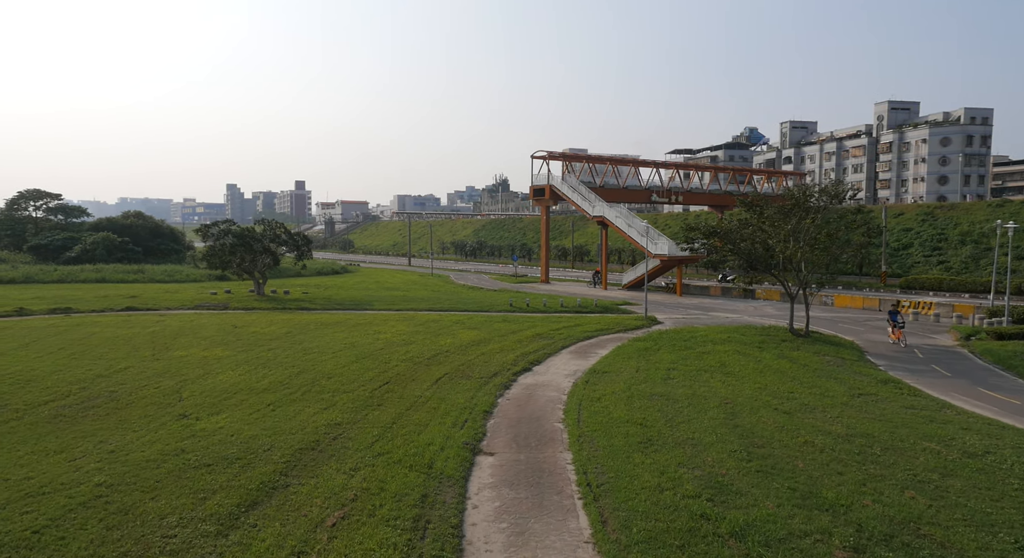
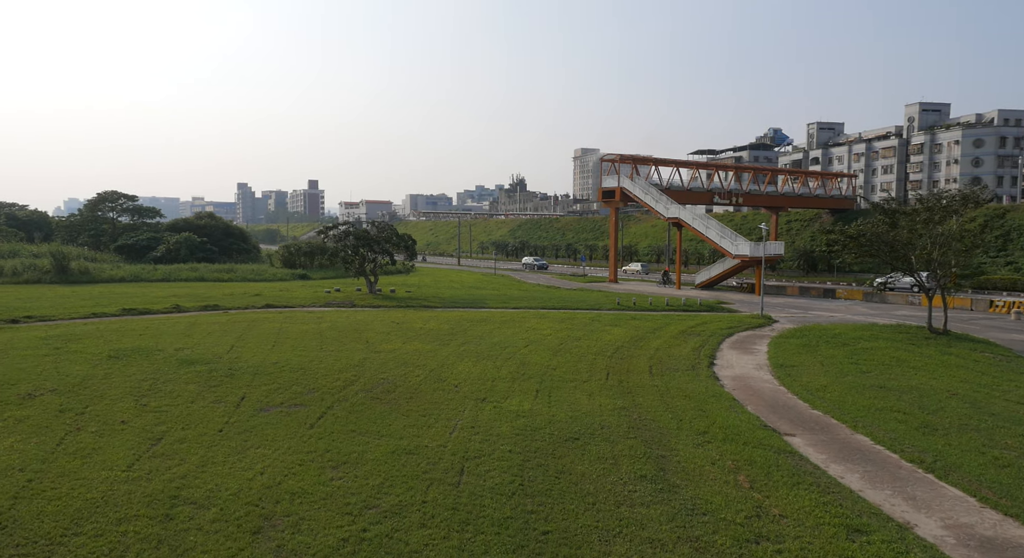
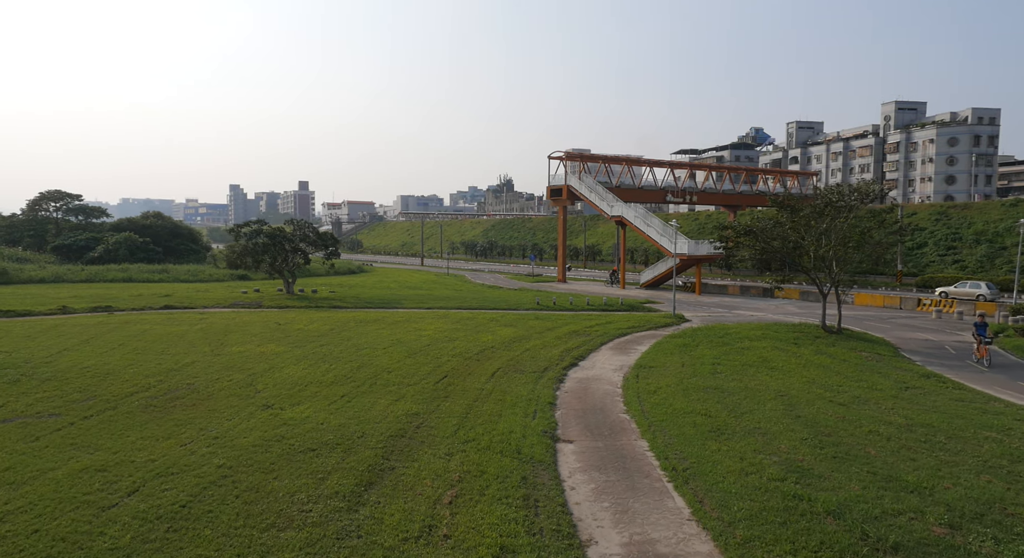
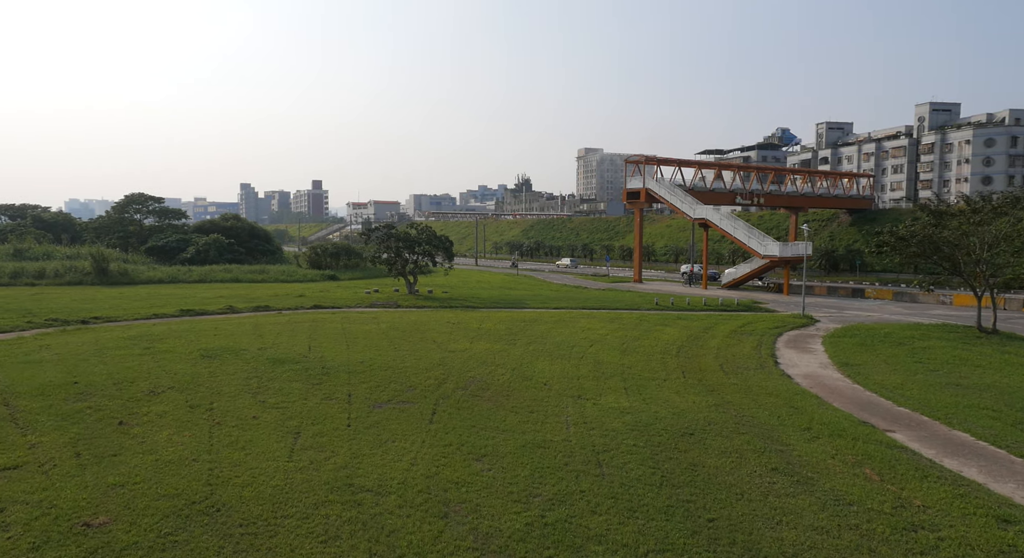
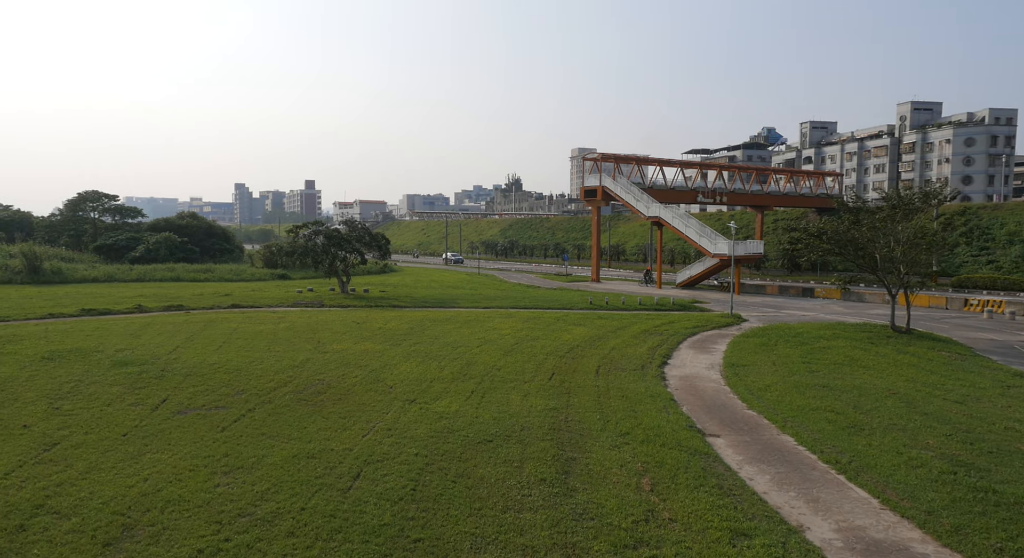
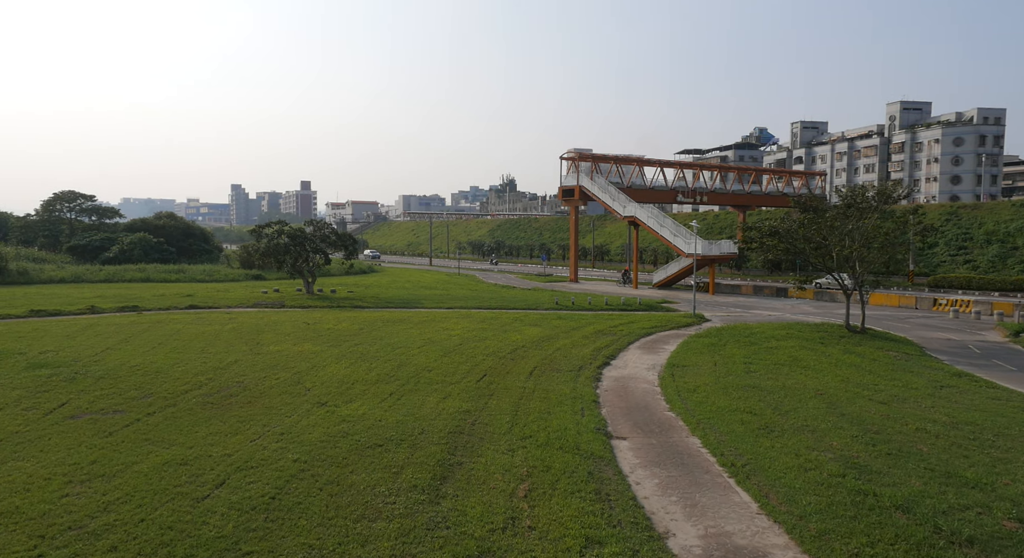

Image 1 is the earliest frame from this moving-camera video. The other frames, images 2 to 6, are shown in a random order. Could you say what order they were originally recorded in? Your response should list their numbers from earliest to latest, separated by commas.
3, 6, 5, 2, 4
